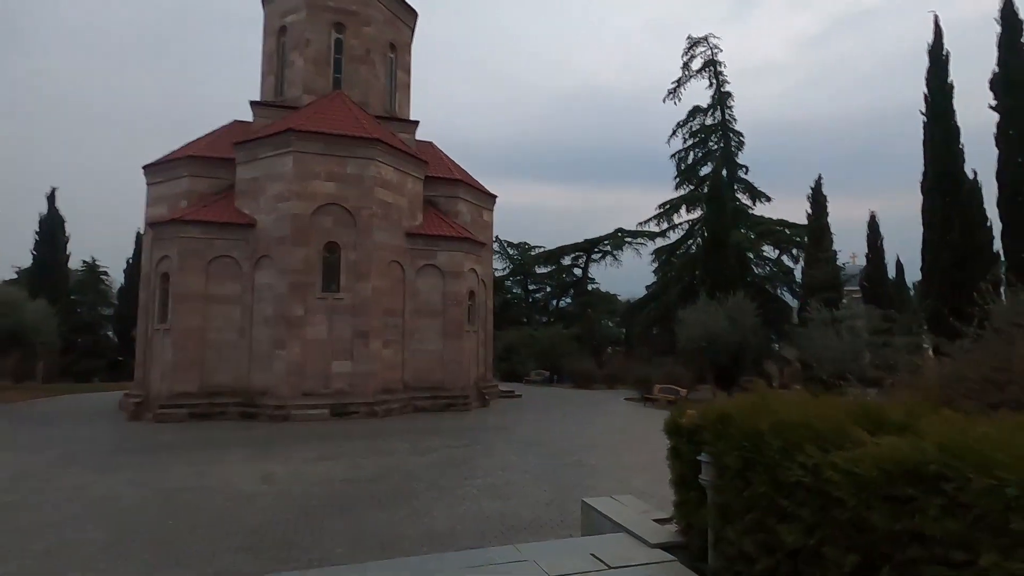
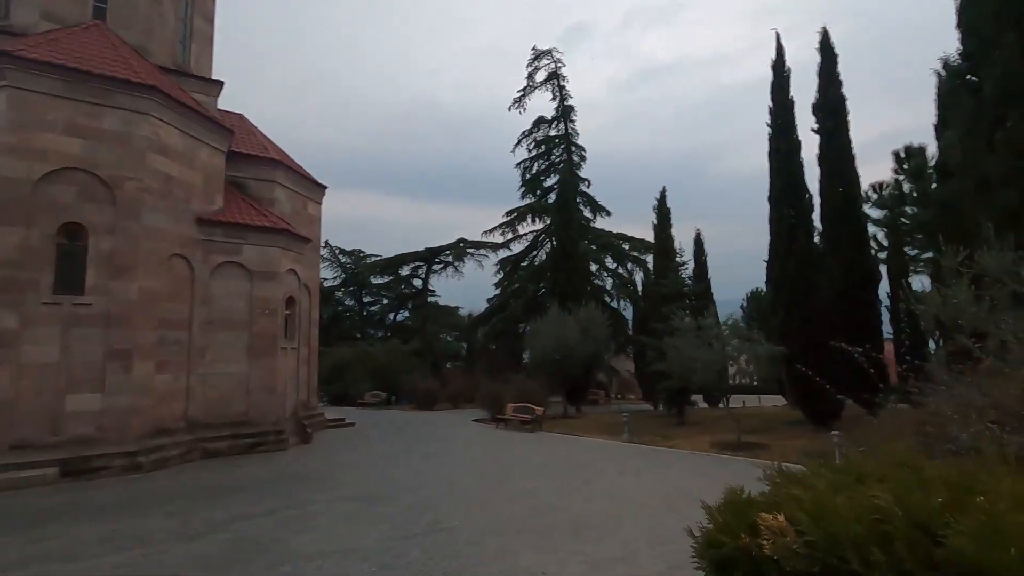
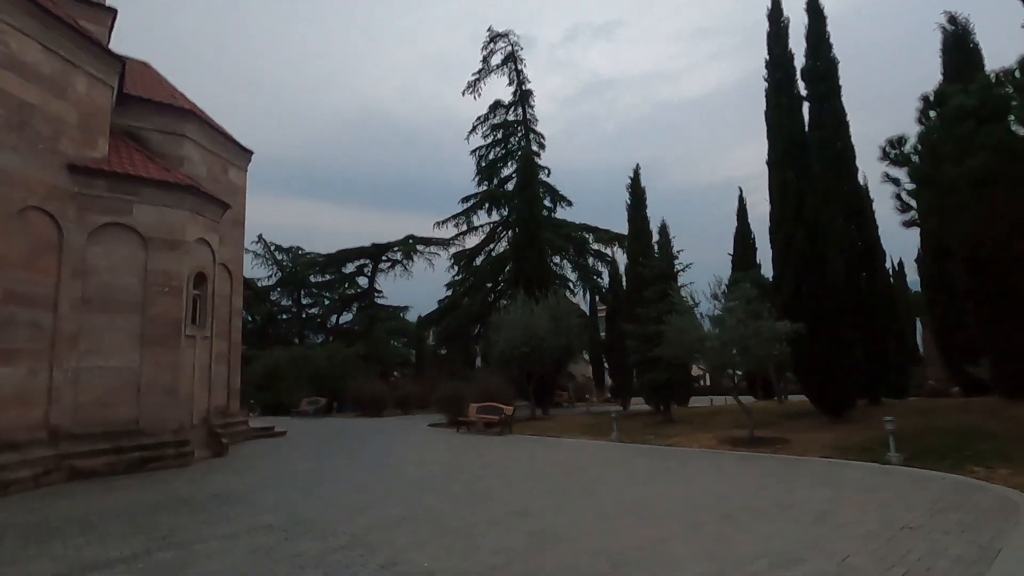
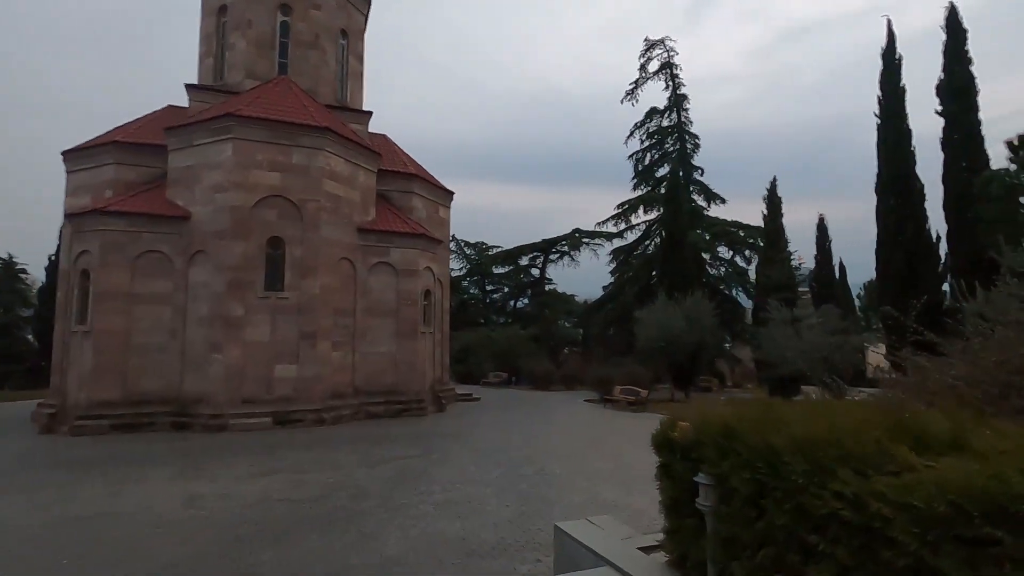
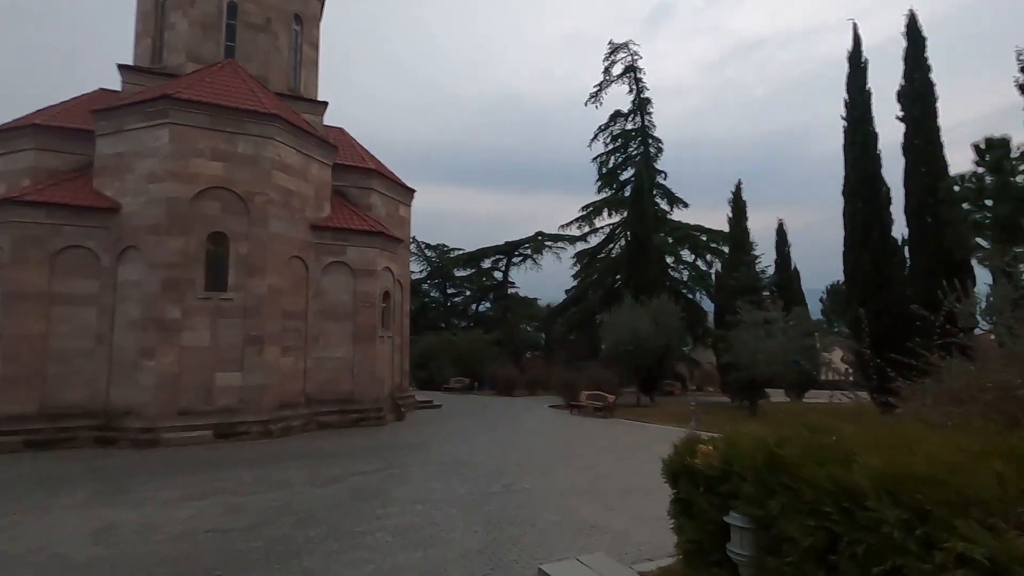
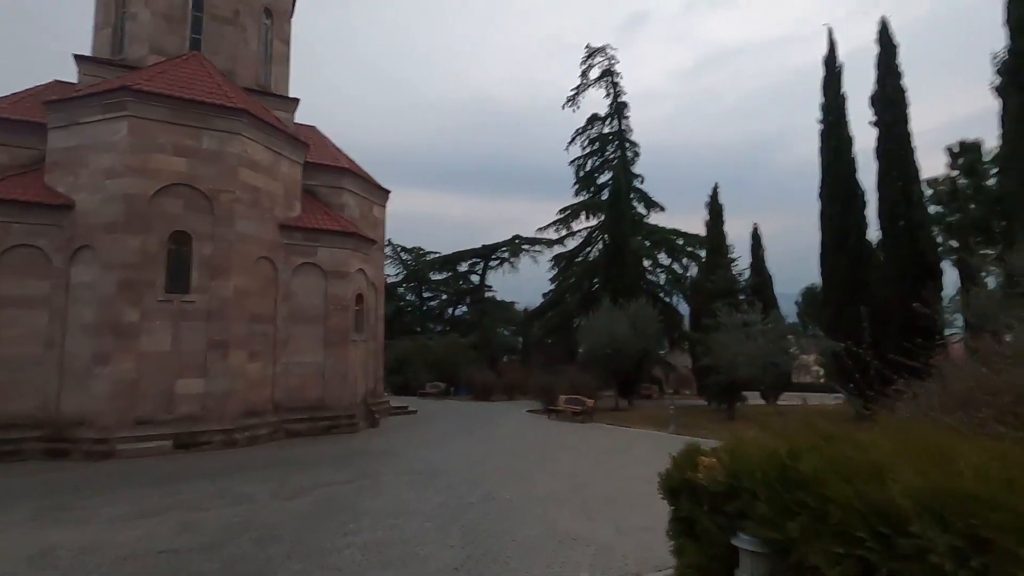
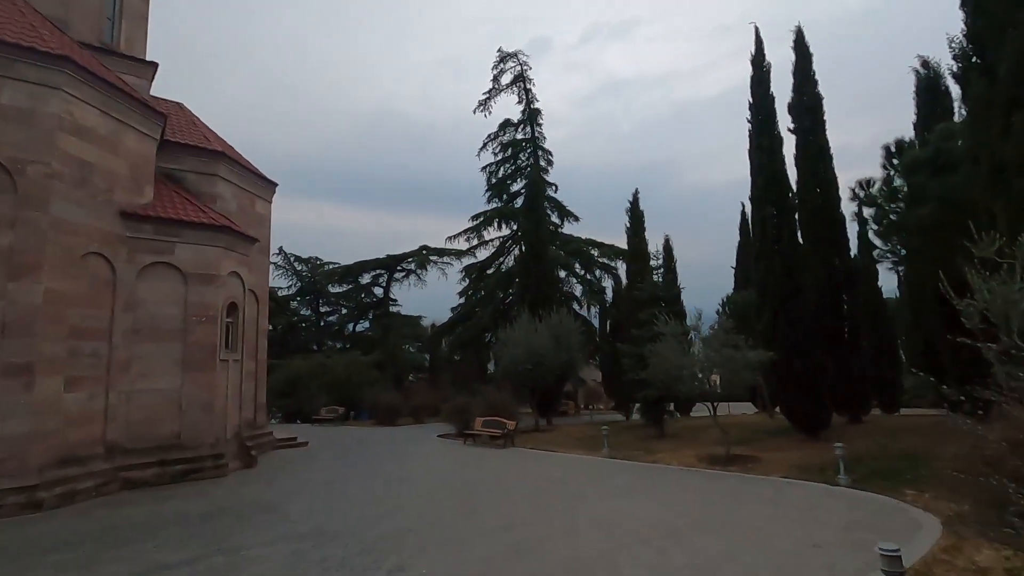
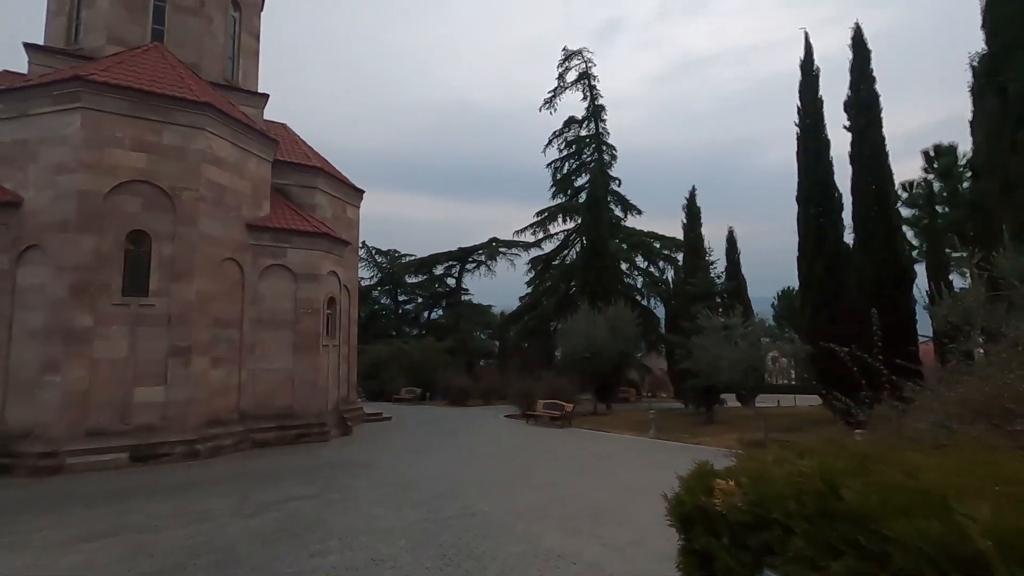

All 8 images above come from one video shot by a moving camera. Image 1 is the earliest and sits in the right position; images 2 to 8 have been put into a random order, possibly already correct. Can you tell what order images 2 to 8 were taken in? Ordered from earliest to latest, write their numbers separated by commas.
4, 5, 6, 8, 2, 7, 3
